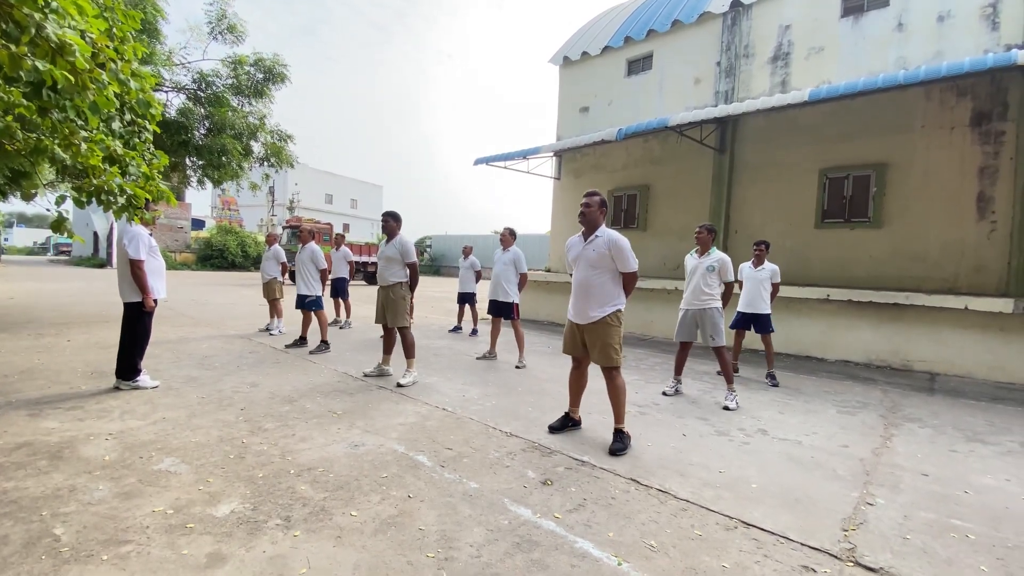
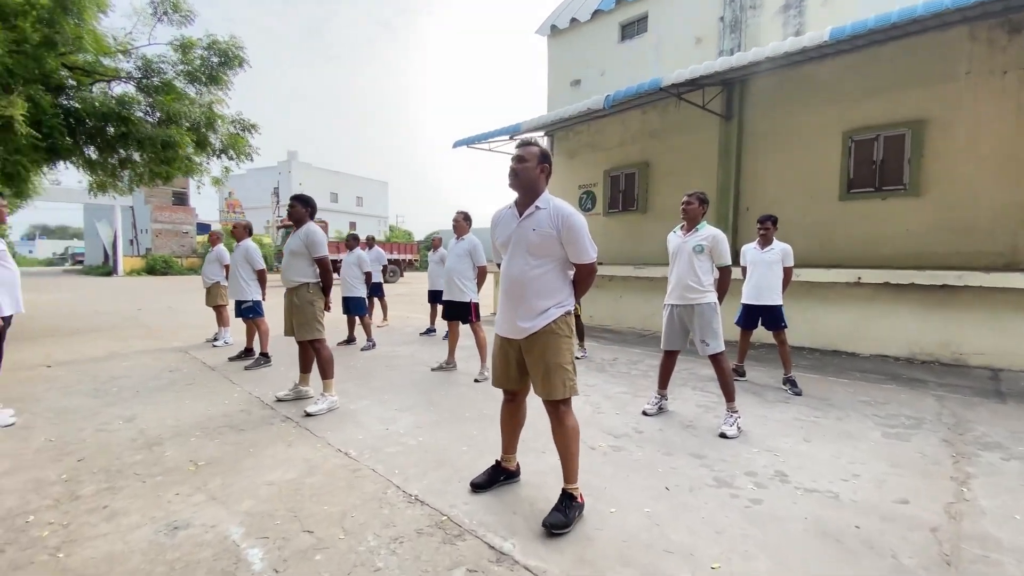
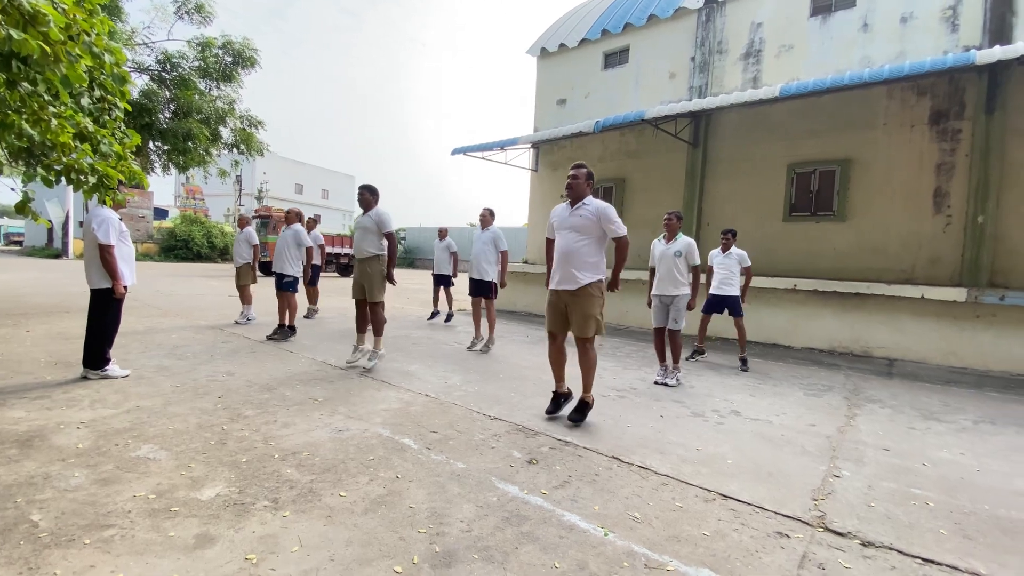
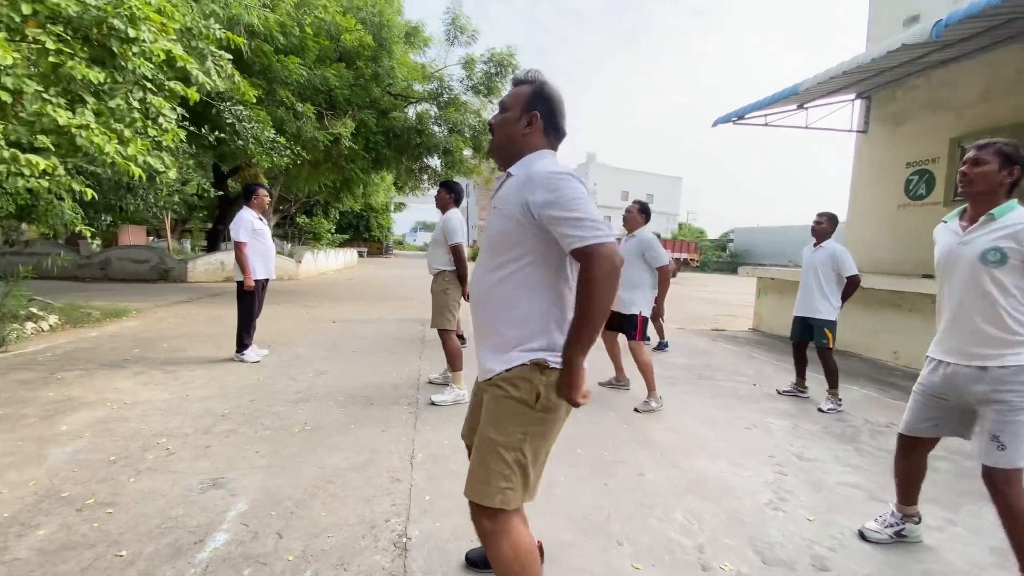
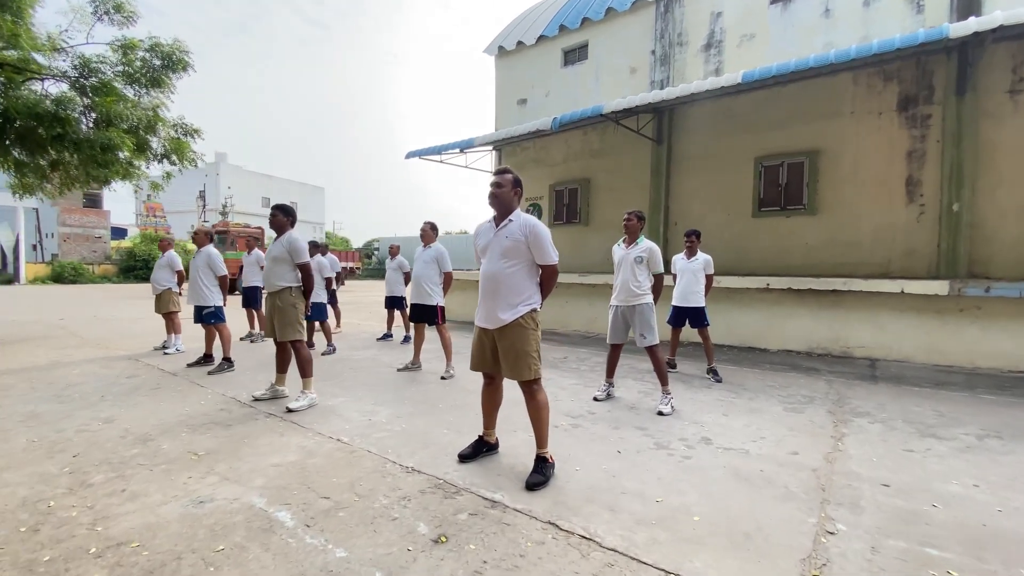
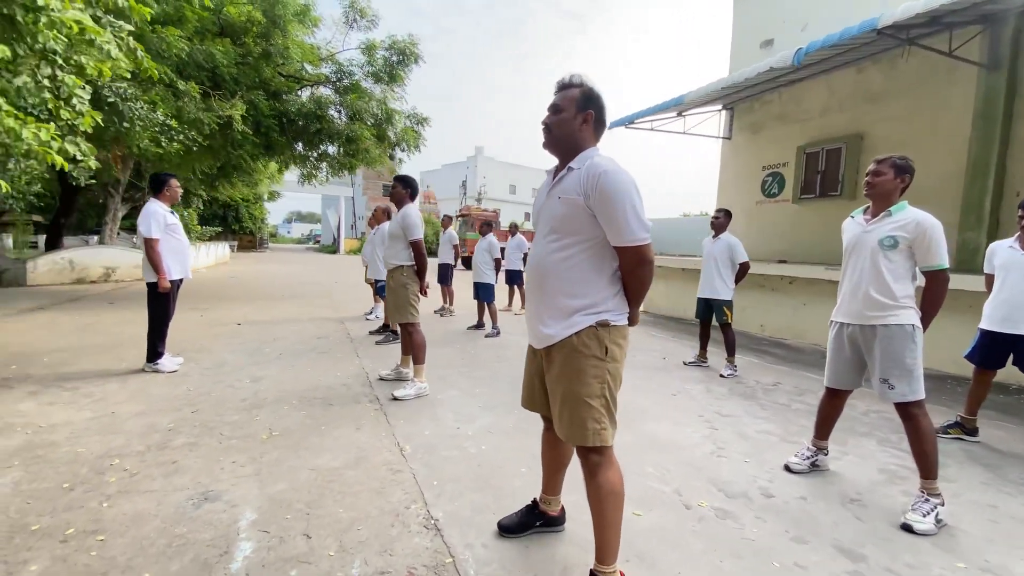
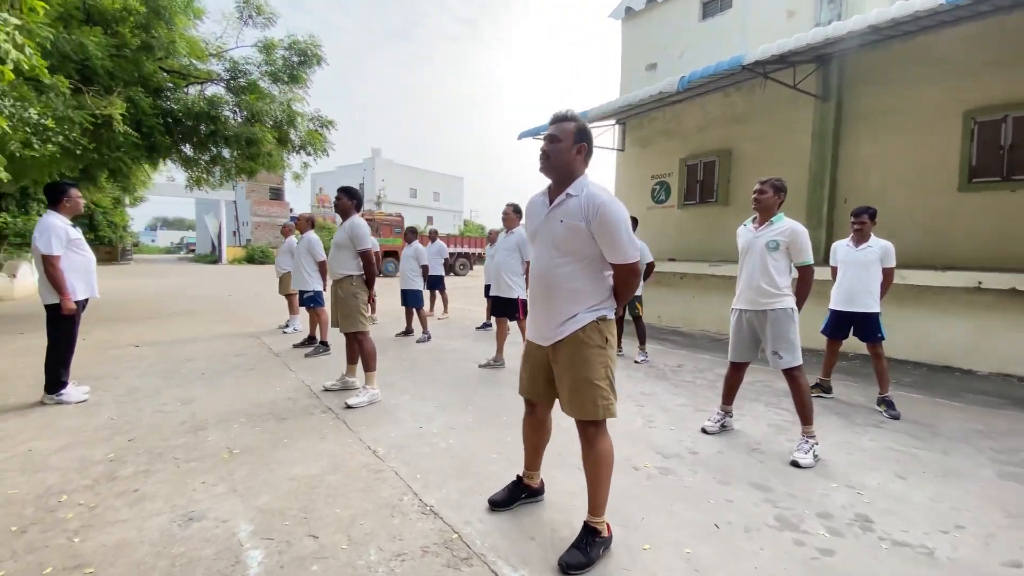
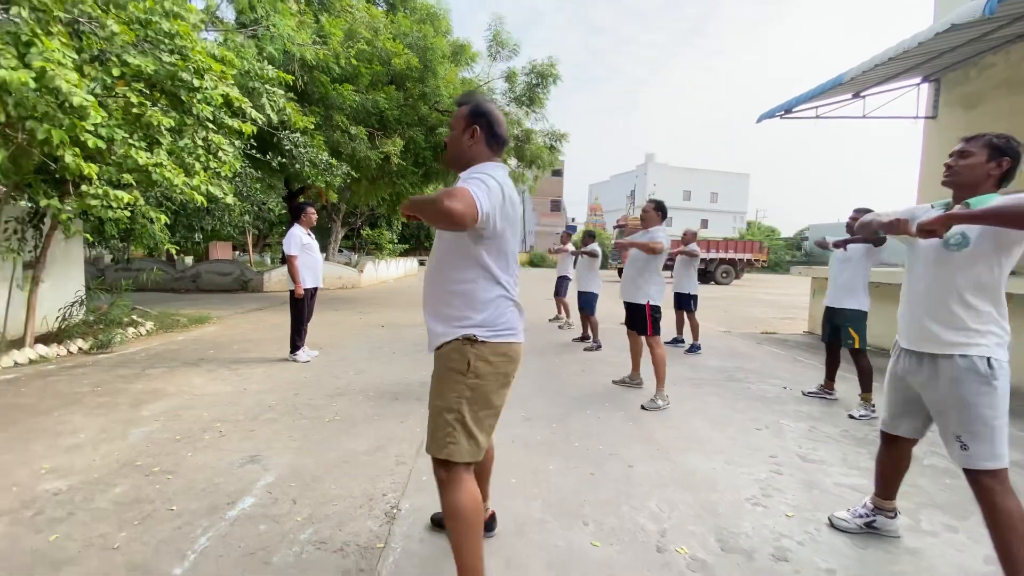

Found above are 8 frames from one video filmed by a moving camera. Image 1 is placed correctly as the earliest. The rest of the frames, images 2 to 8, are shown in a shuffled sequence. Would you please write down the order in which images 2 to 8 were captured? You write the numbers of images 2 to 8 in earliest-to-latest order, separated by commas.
3, 5, 2, 7, 6, 4, 8
